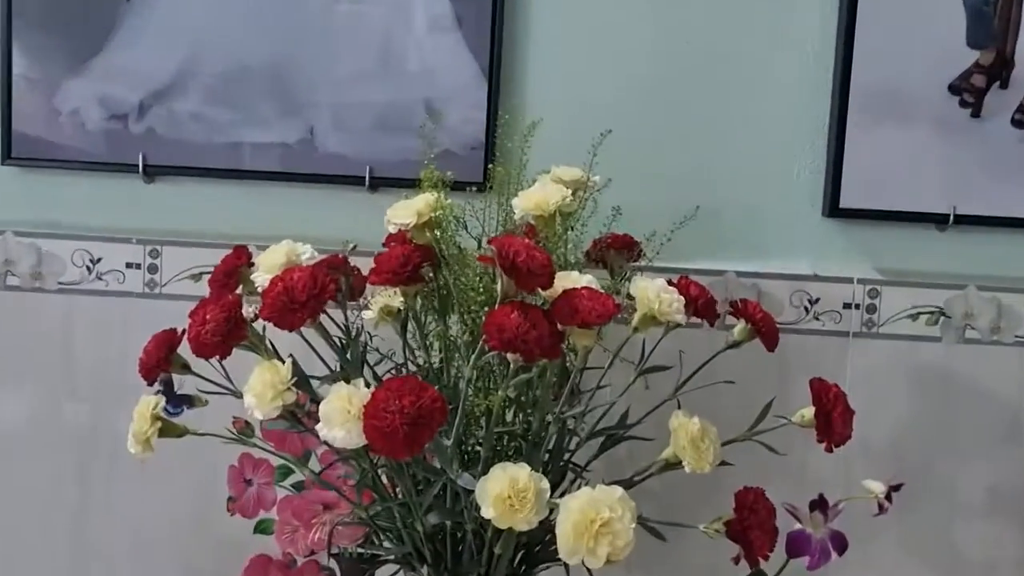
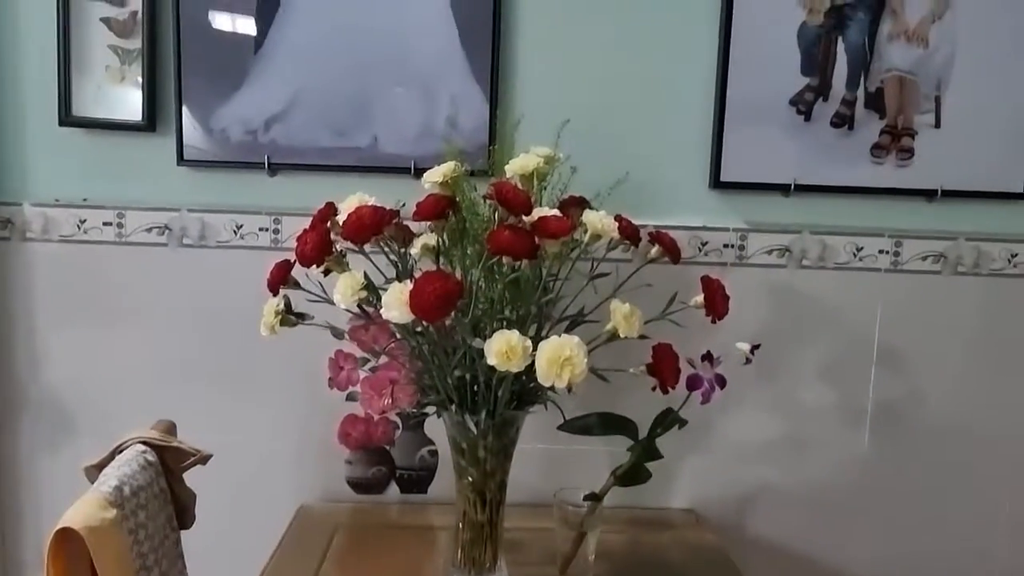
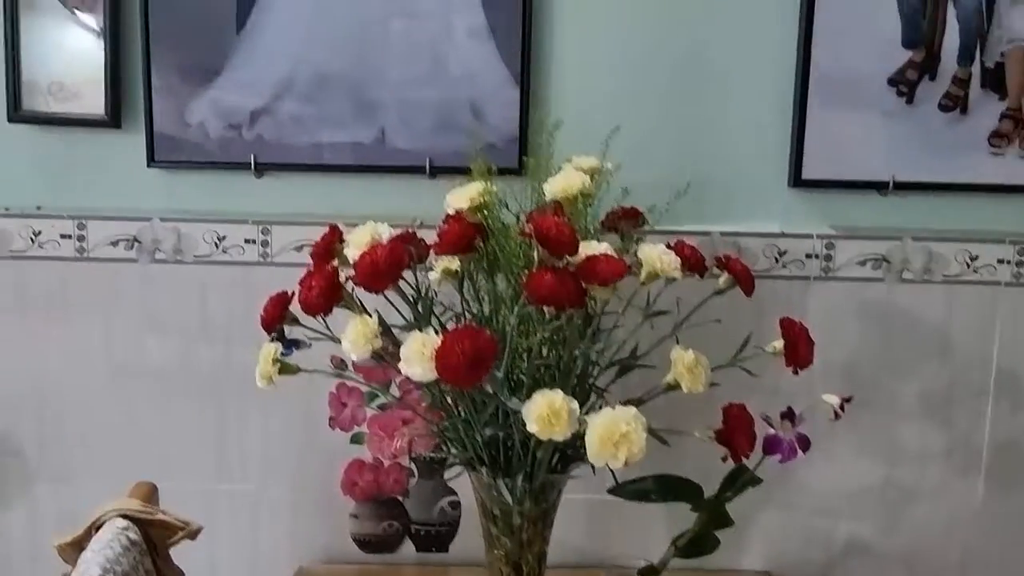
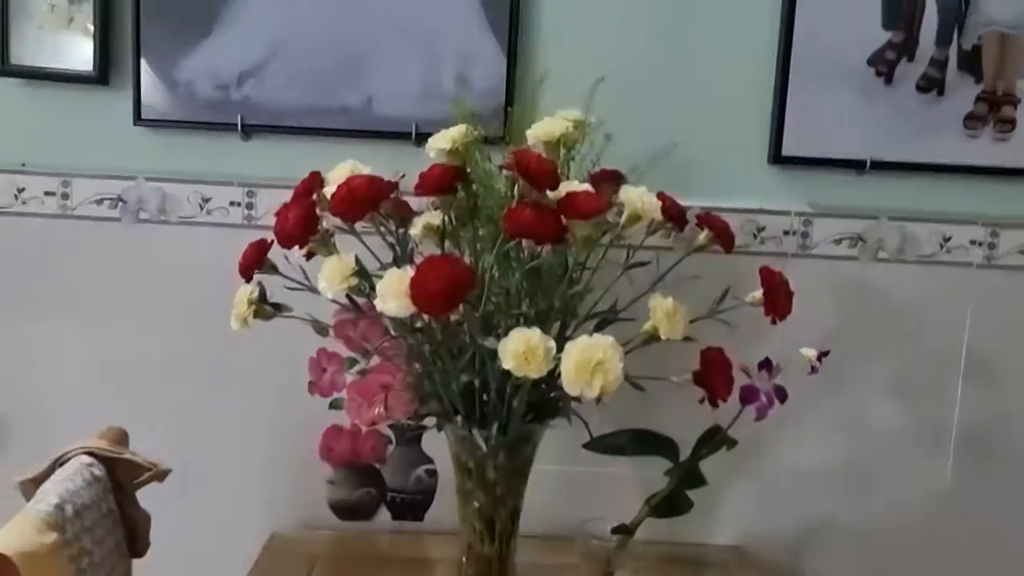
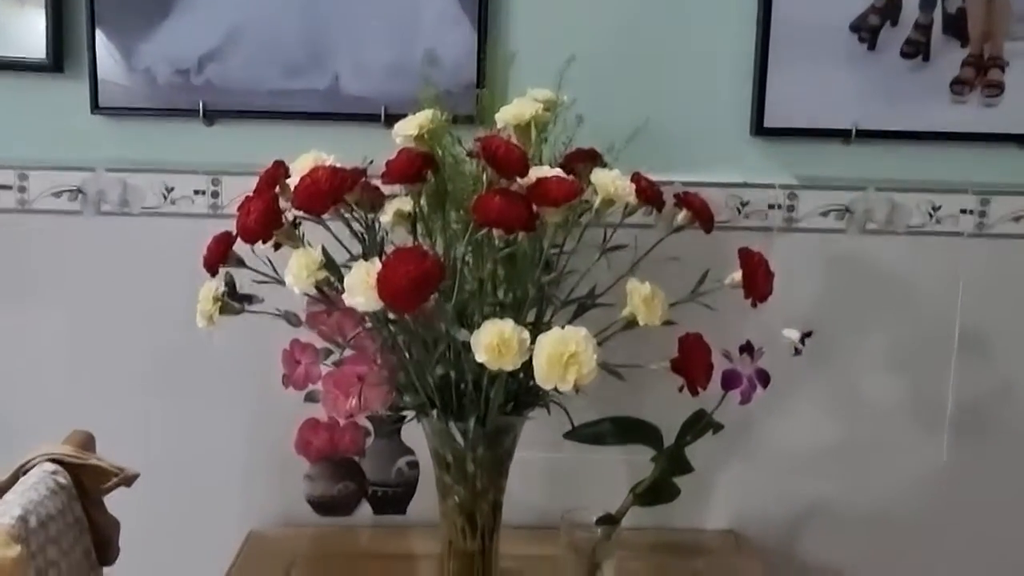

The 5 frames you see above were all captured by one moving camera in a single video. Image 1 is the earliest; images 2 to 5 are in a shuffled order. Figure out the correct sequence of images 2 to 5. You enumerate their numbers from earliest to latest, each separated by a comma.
4, 2, 5, 3
